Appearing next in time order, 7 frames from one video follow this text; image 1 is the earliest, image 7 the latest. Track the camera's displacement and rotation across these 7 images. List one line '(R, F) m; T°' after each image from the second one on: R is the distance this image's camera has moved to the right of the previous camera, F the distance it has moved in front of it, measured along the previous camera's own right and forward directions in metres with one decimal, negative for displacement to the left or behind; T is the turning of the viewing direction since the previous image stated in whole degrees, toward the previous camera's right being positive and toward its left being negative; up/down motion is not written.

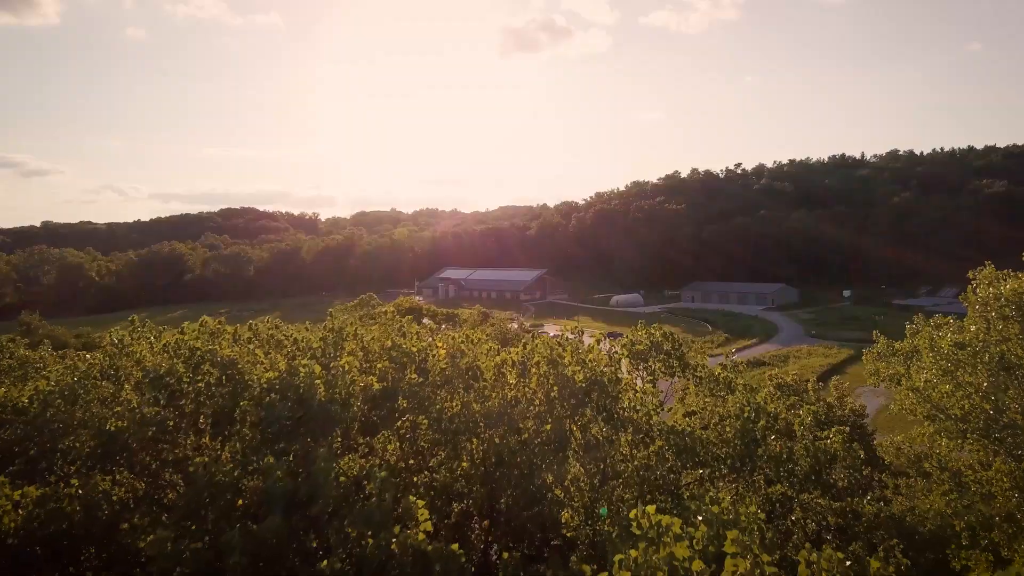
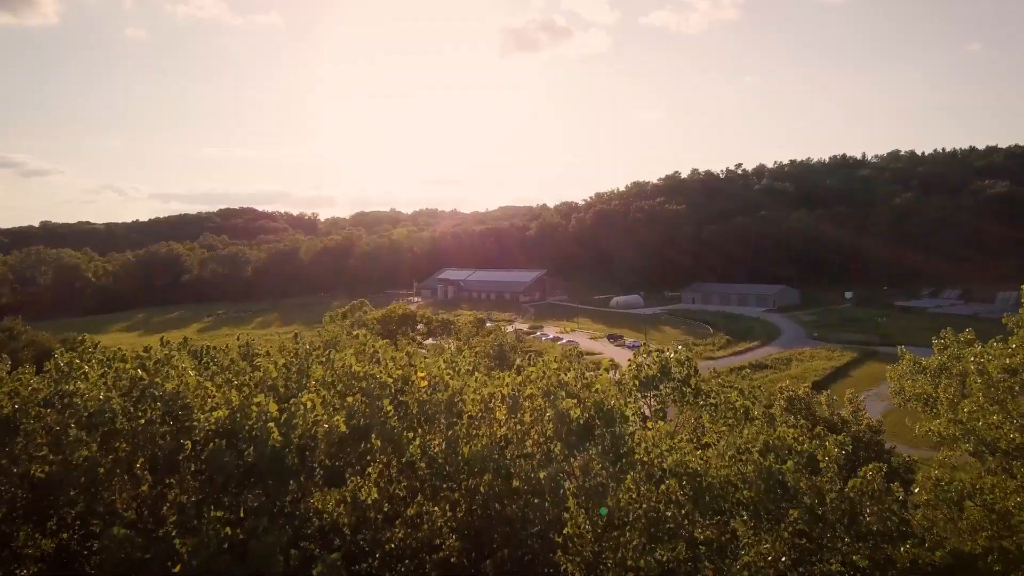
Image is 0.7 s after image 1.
(0.0, +0.4) m; 0°
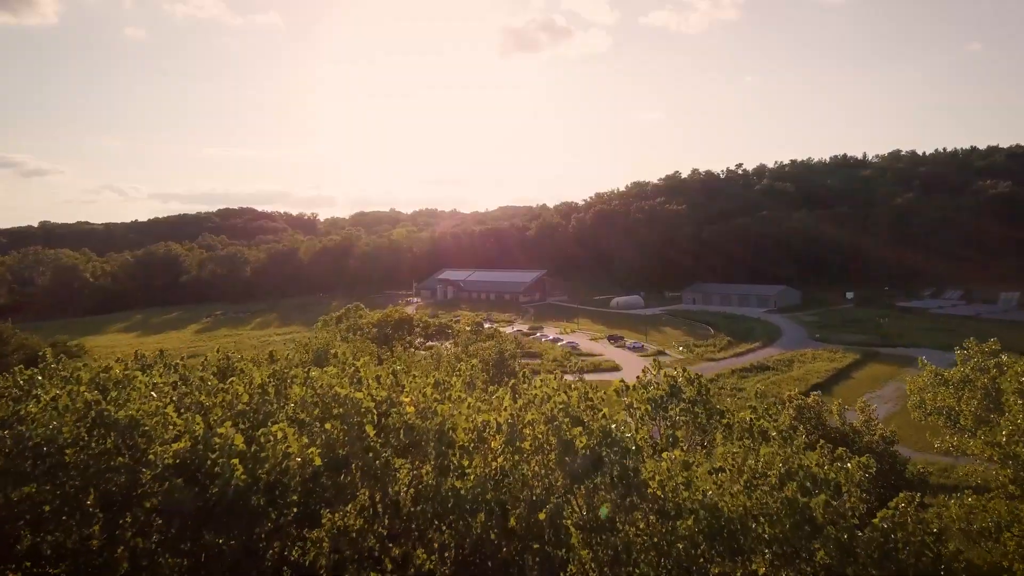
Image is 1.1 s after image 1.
(0.0, +0.2) m; 0°
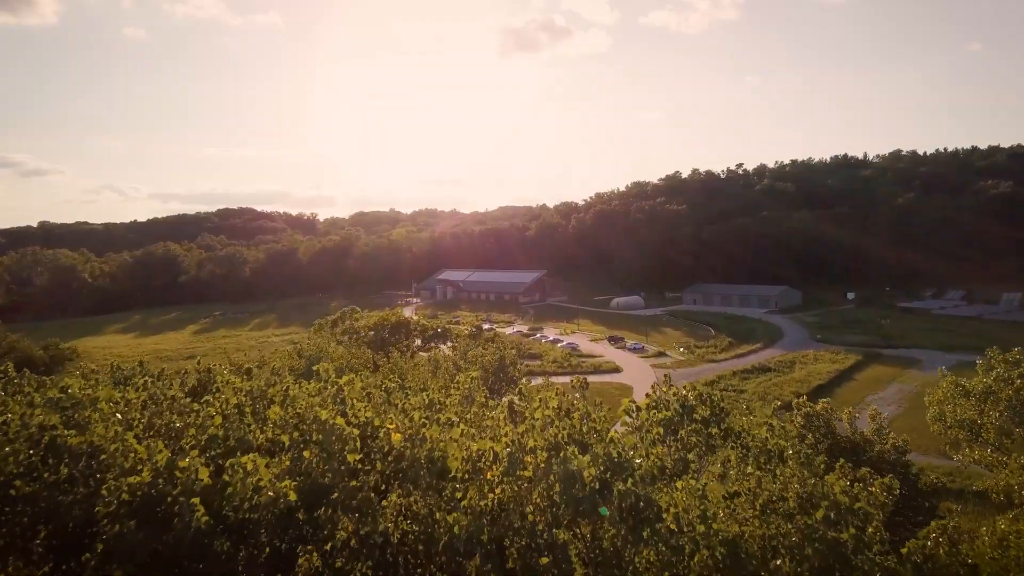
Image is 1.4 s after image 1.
(0.0, +0.2) m; 0°
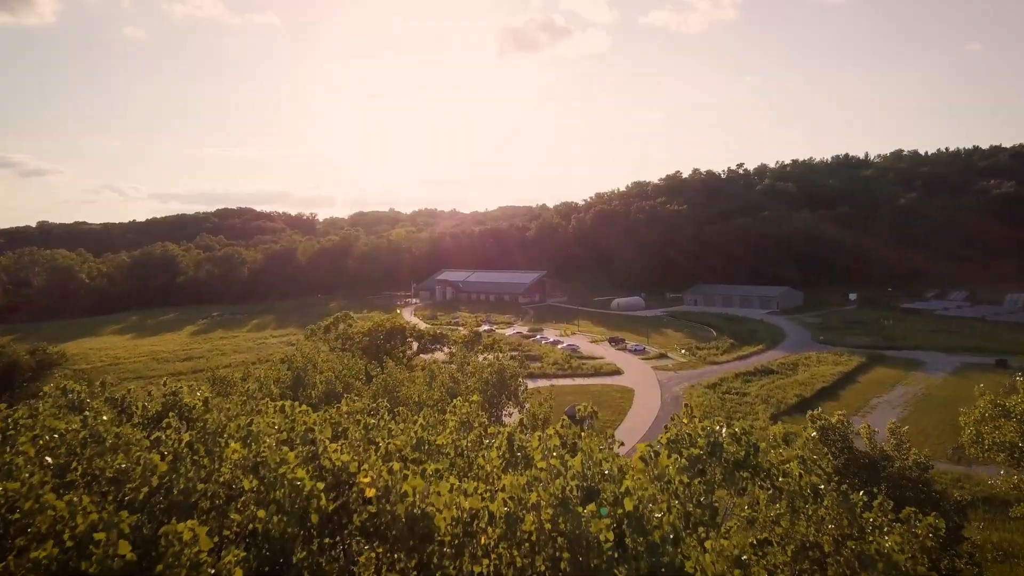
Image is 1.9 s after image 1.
(0.0, +0.3) m; 0°
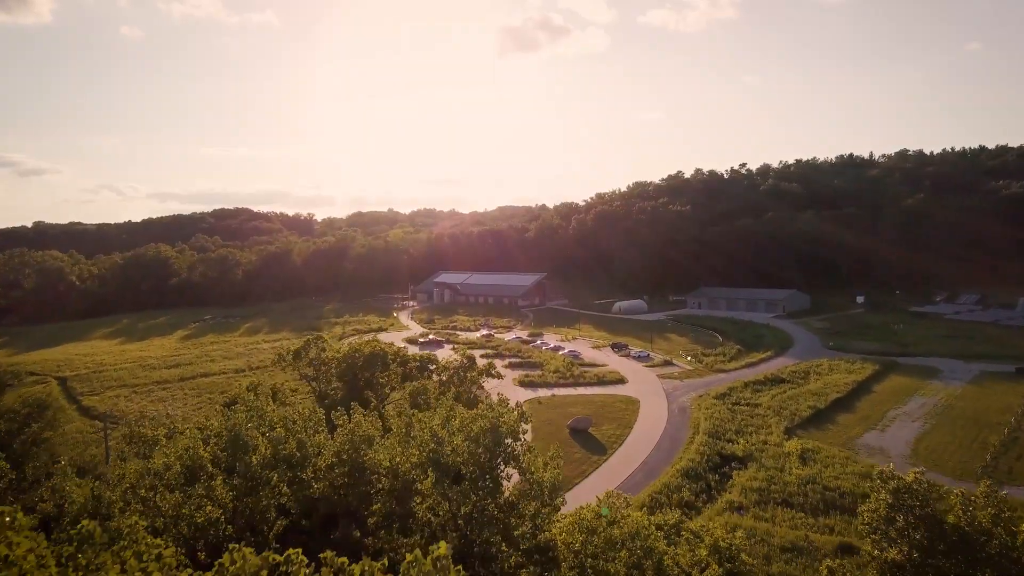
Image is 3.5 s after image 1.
(0.0, +1.3) m; 0°
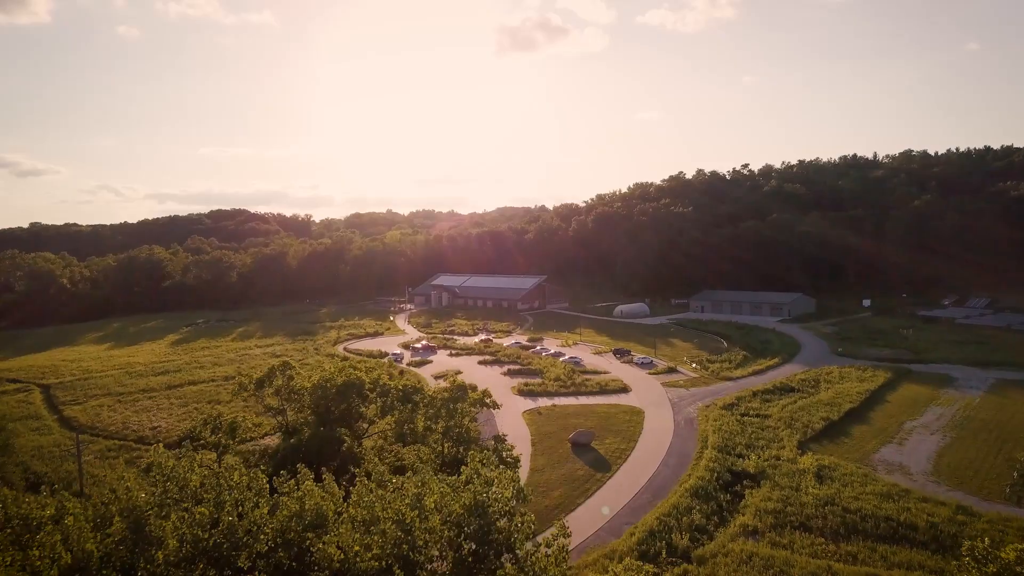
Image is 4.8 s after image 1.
(0.0, +1.1) m; 0°
